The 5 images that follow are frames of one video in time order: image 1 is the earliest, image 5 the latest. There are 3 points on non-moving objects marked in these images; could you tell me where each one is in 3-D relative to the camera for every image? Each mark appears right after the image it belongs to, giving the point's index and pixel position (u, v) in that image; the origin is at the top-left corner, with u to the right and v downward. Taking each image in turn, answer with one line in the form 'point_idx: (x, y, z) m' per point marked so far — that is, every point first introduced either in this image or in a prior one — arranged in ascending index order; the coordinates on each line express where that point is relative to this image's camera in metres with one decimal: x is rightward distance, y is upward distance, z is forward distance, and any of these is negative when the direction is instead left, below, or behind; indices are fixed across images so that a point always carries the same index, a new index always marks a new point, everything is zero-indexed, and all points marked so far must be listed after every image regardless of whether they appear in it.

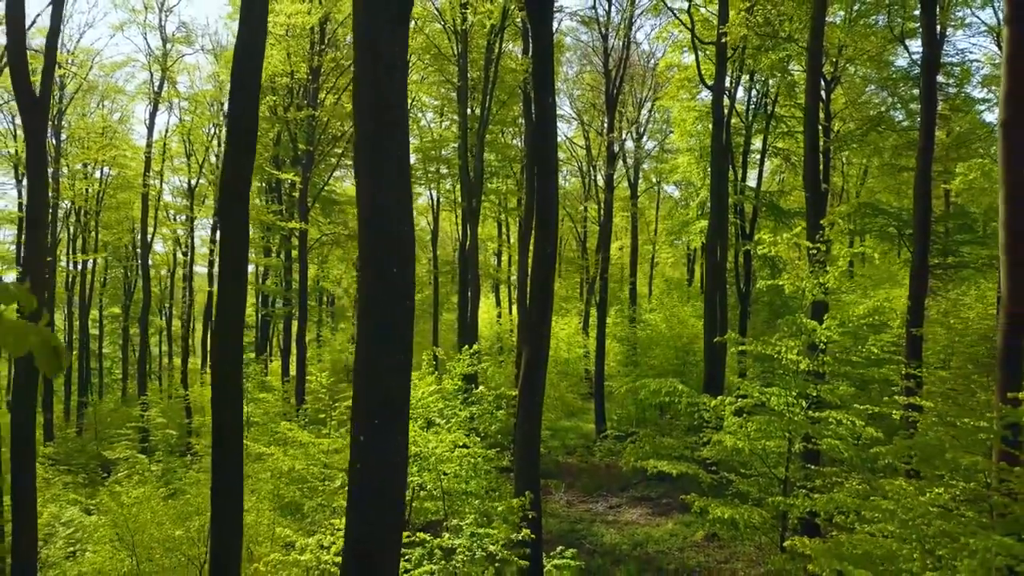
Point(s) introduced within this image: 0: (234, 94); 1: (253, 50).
0: (-2.1, +1.6, +5.1) m
1: (-2.0, +1.9, +5.1) m
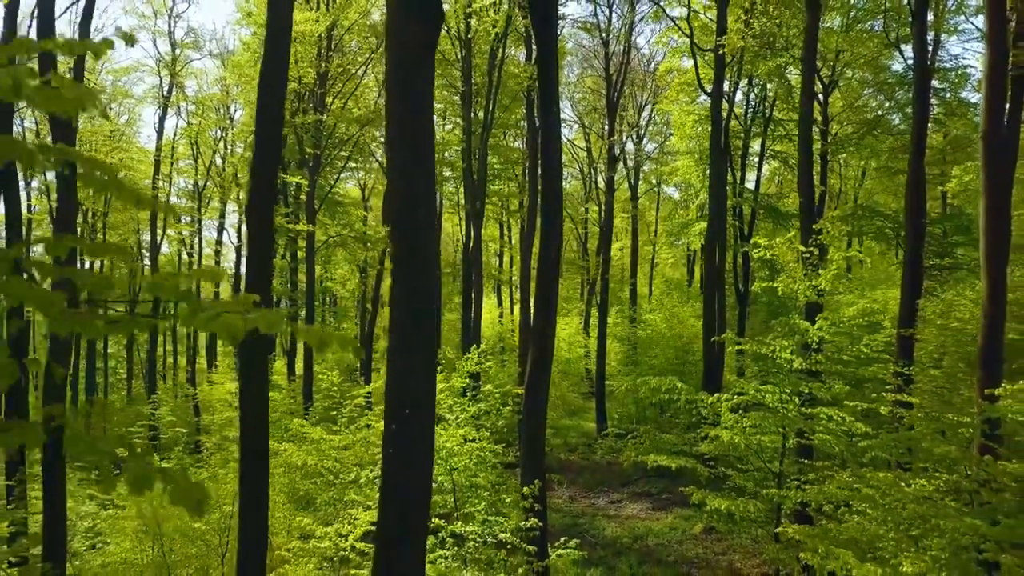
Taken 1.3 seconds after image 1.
0: (-2.1, +1.6, +5.4) m
1: (-1.9, +1.8, +5.4) m
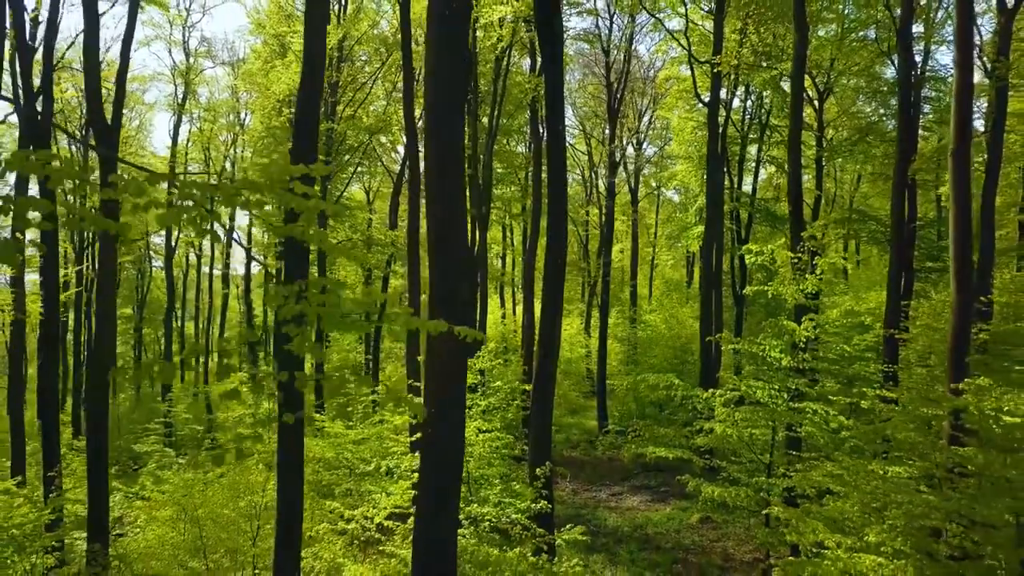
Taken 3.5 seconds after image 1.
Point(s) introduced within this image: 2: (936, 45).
0: (-2.0, +1.5, +6.0) m
1: (-1.8, +1.8, +6.0) m
2: (+10.5, +6.0, +16.2) m
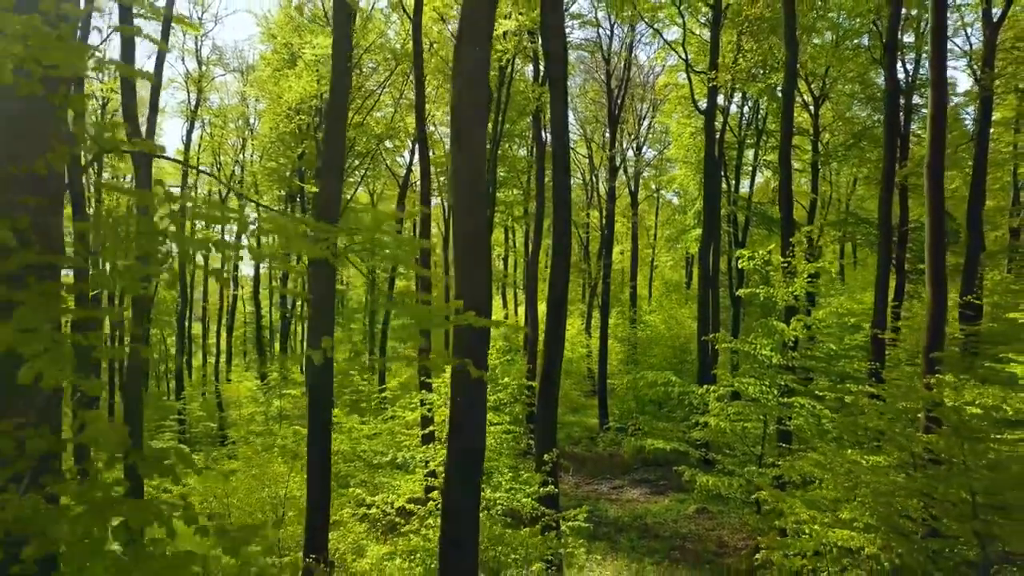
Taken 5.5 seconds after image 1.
0: (-1.9, +1.5, +6.5) m
1: (-1.7, +1.8, +6.5) m
2: (+10.6, +6.0, +16.8) m
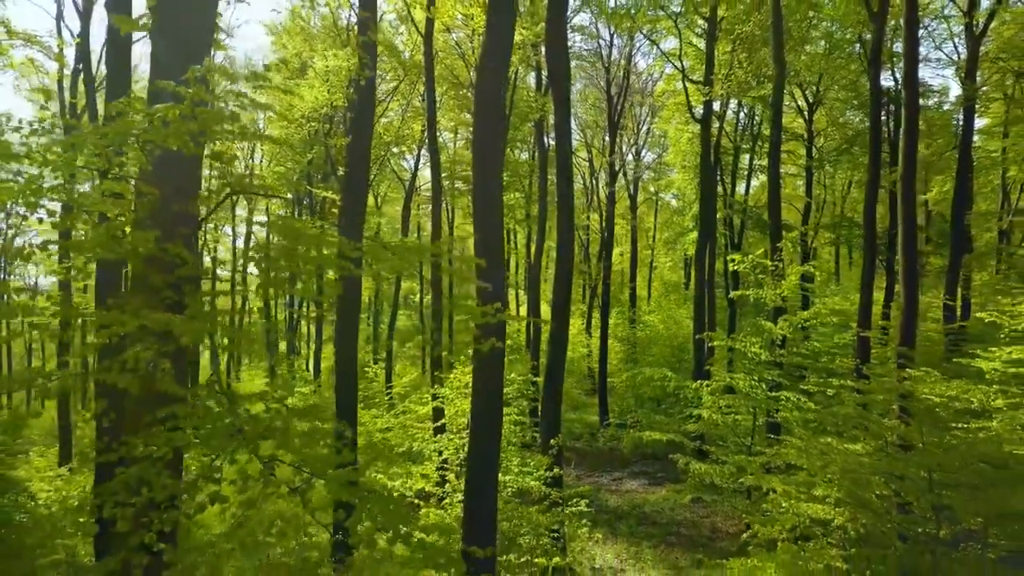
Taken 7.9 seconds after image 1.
0: (-1.8, +1.5, +7.1) m
1: (-1.7, +1.8, +7.2) m
2: (+10.7, +6.0, +17.4) m
